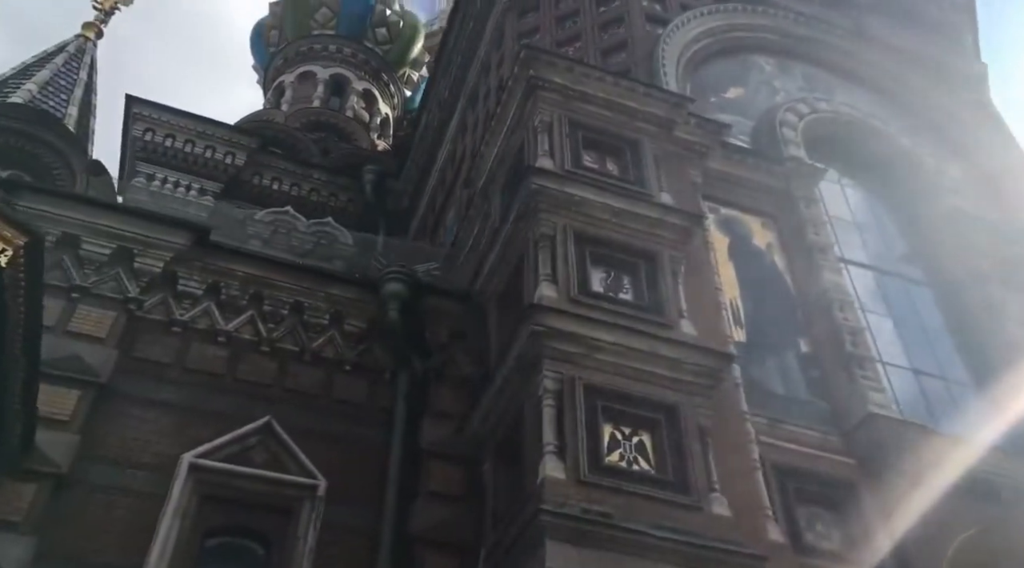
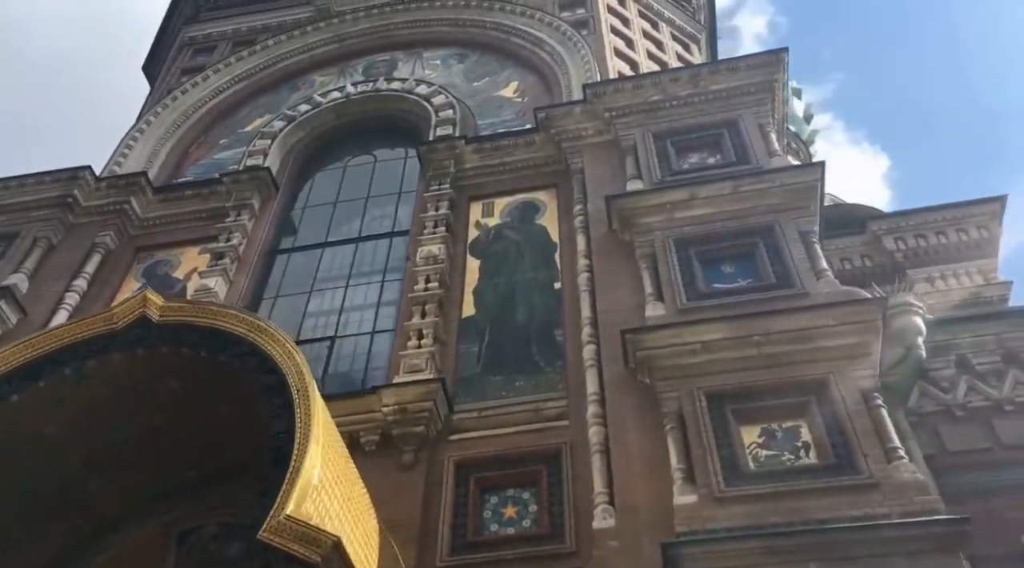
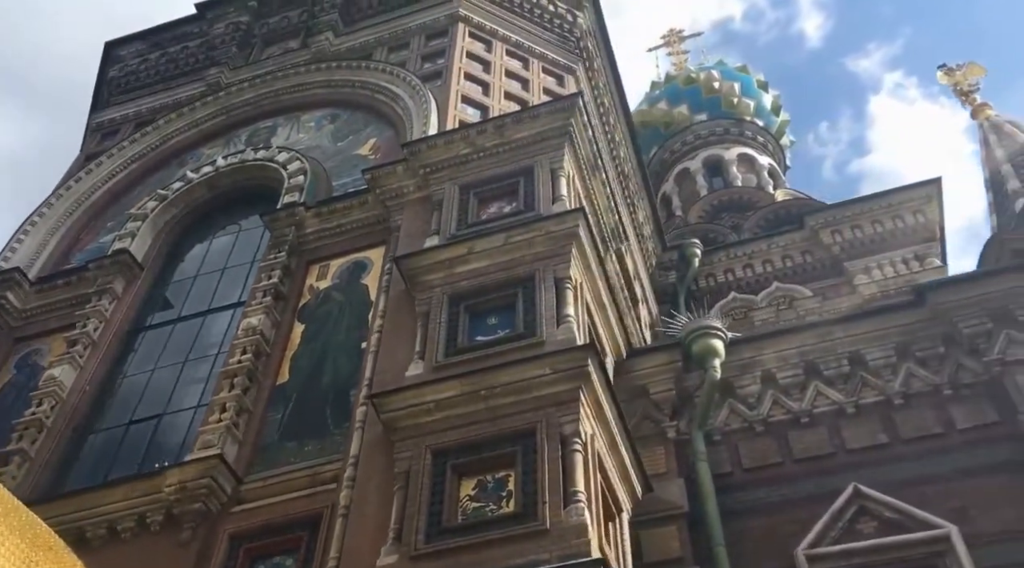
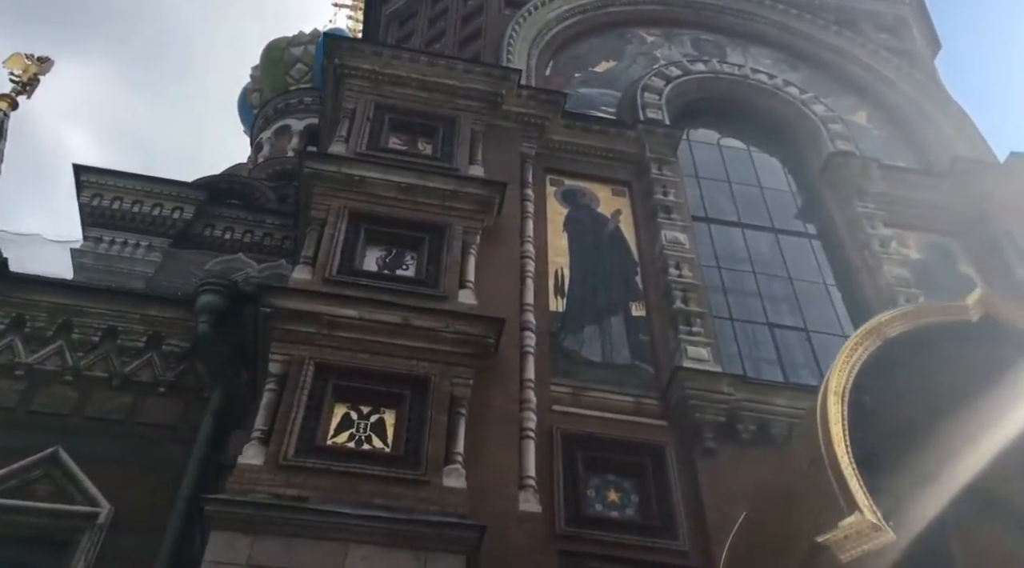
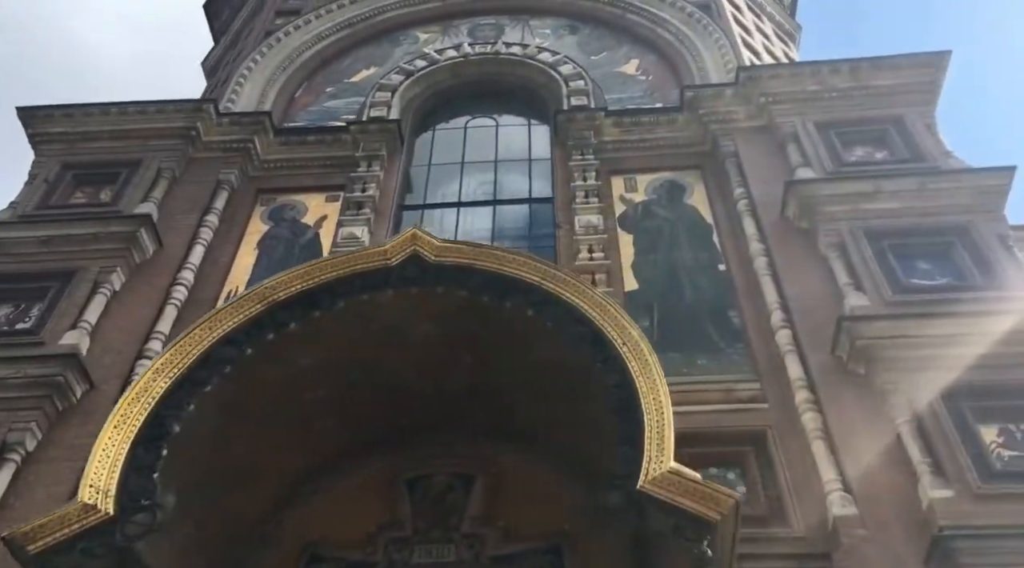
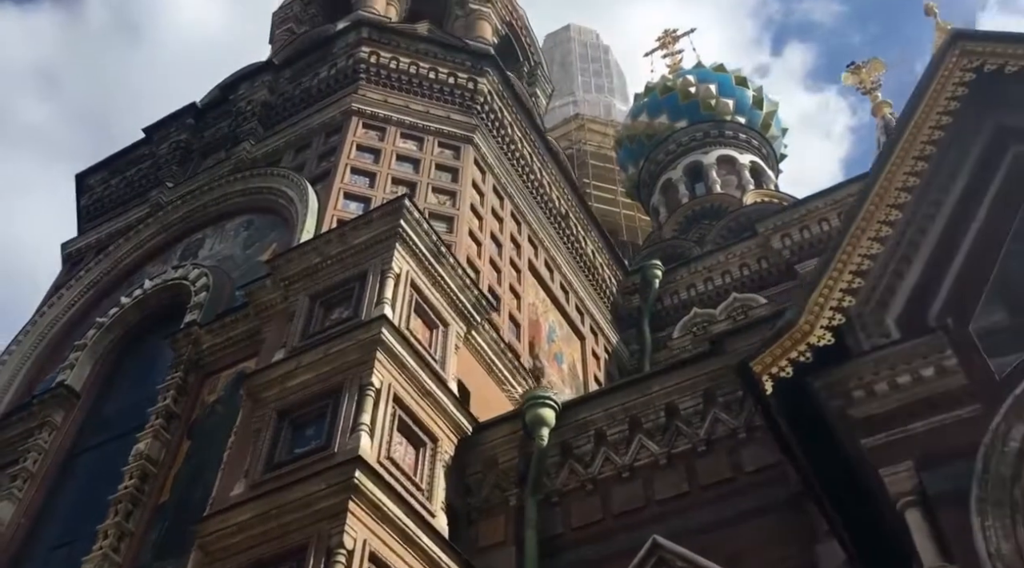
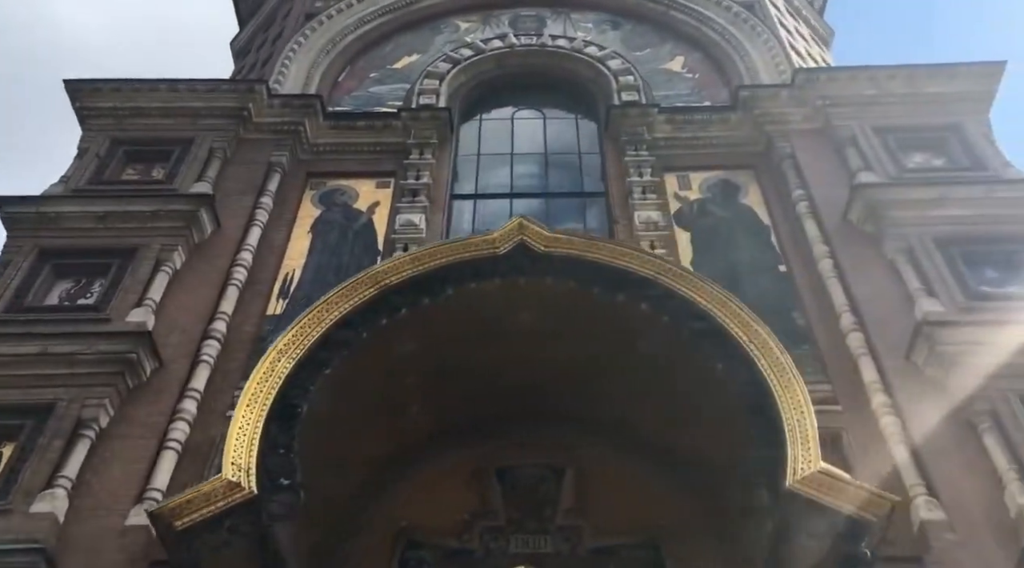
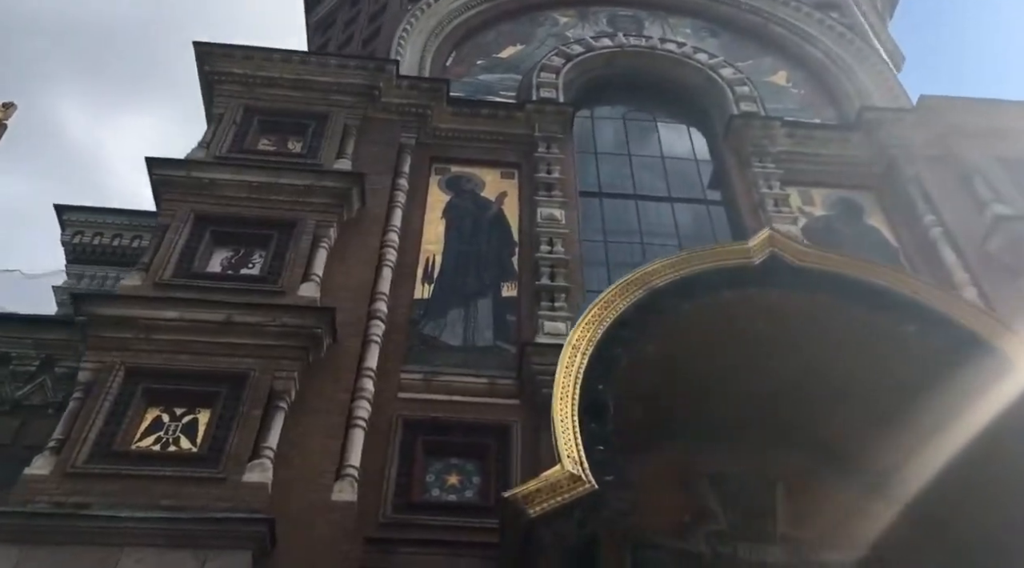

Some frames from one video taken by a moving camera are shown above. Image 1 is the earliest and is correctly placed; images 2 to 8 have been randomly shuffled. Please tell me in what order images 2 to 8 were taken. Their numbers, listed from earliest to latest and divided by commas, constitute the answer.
4, 8, 7, 5, 2, 3, 6
